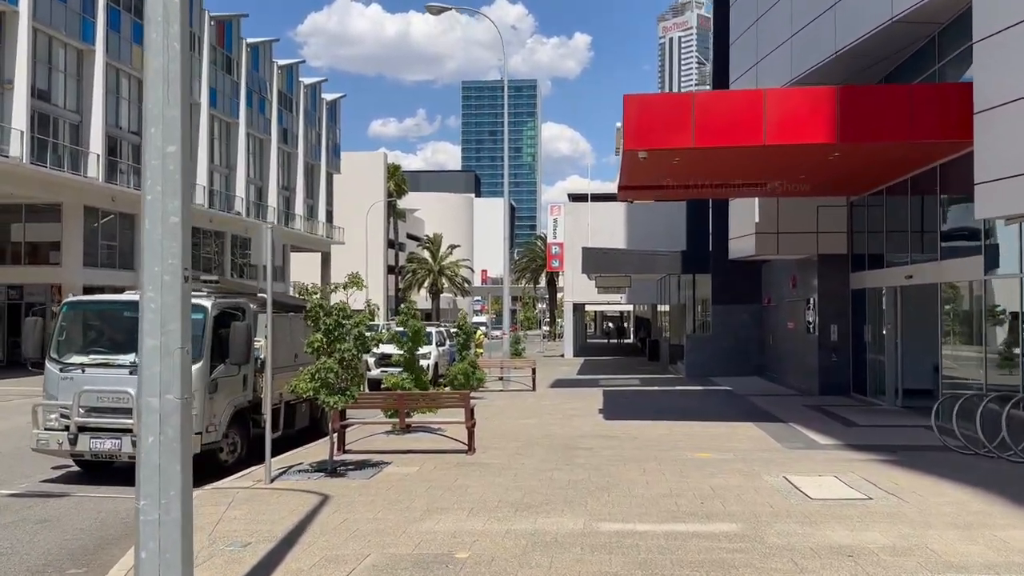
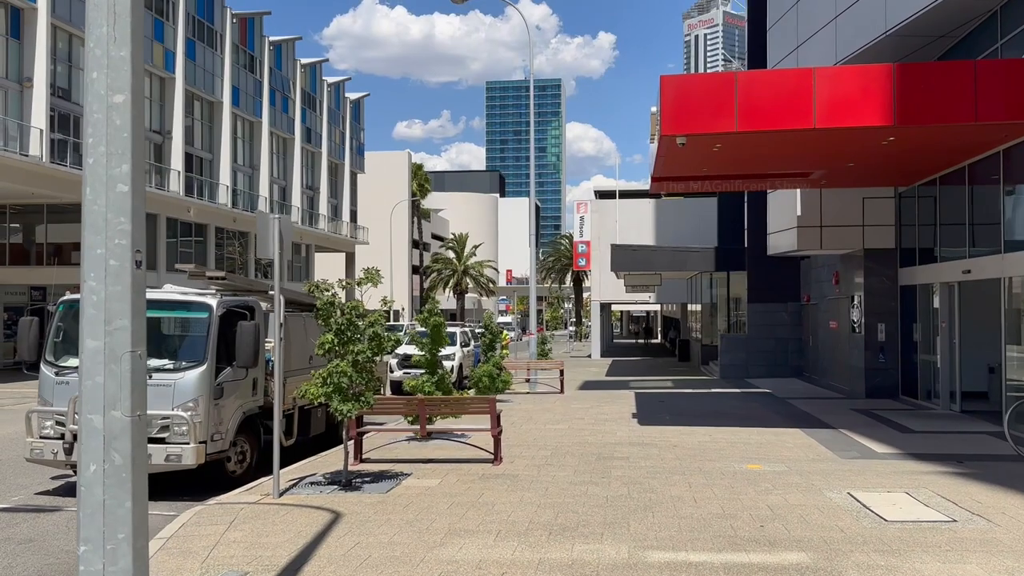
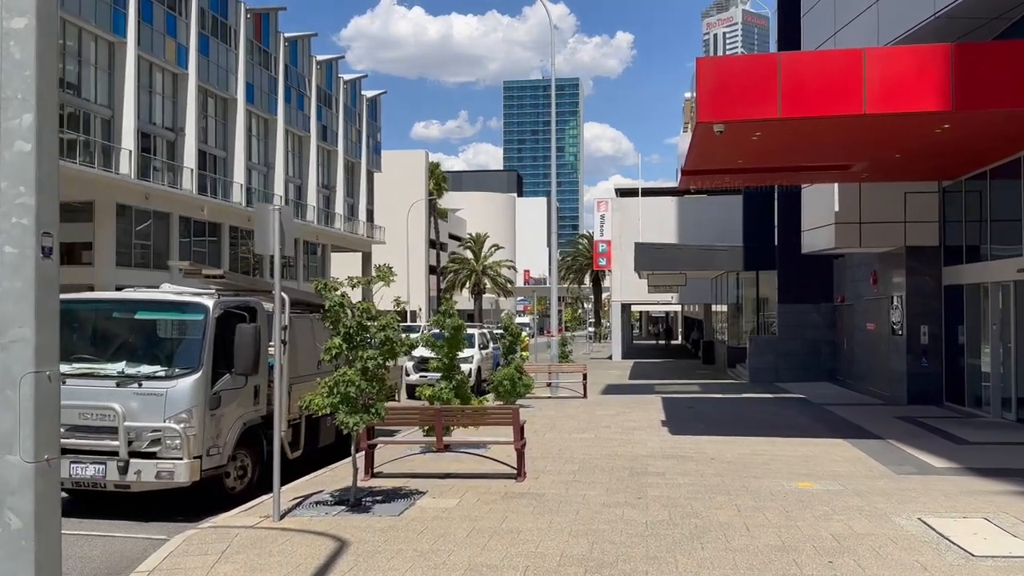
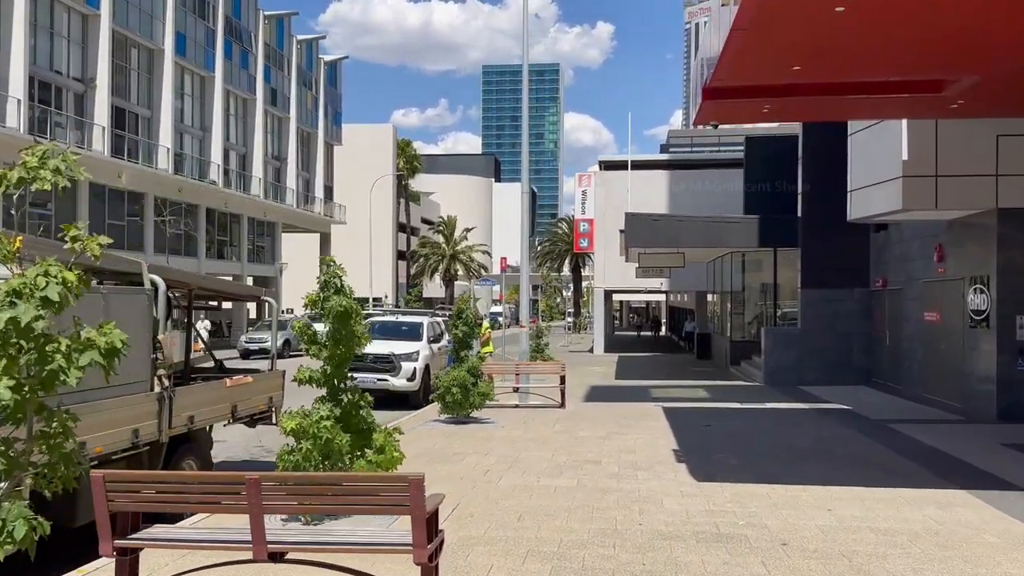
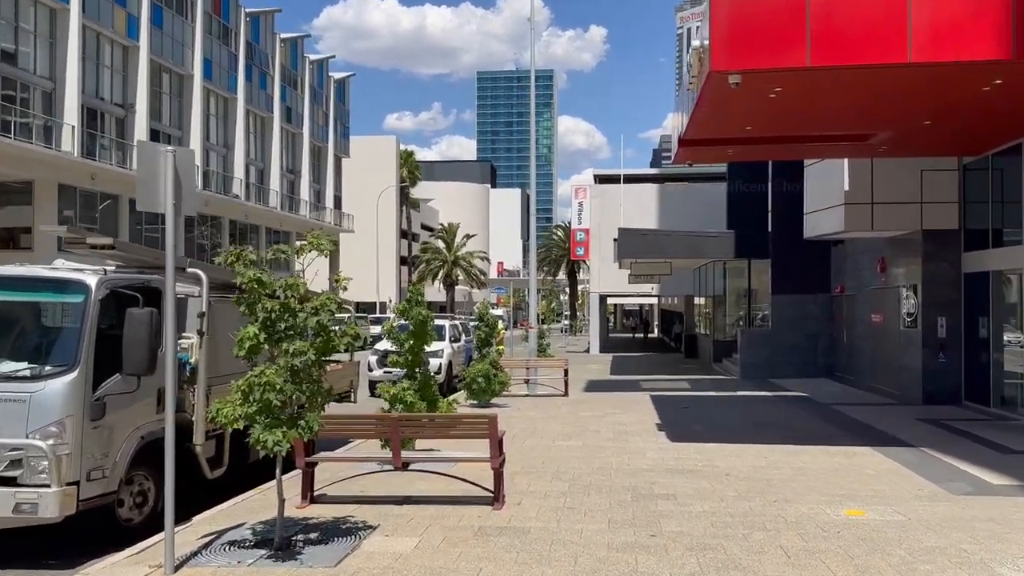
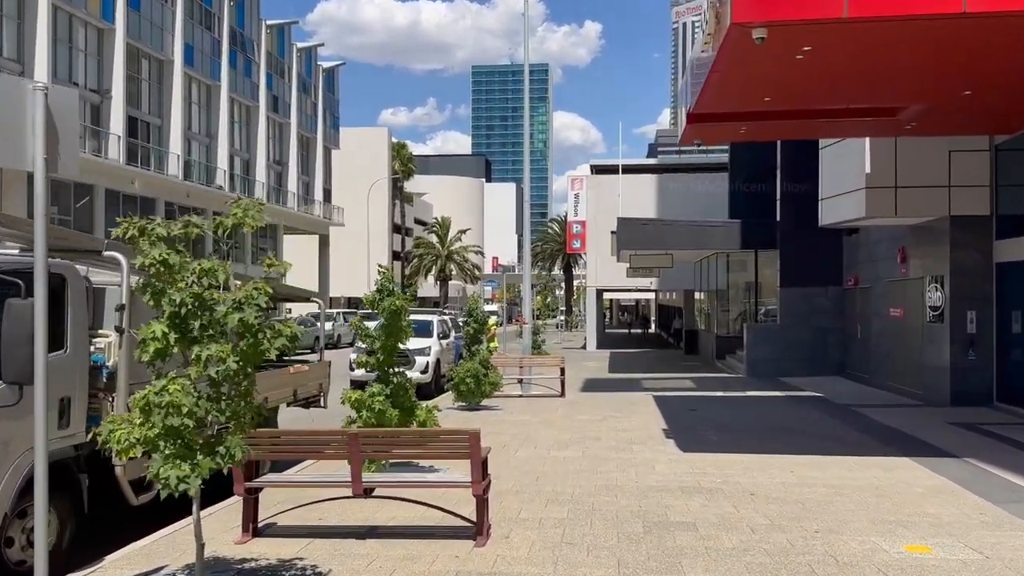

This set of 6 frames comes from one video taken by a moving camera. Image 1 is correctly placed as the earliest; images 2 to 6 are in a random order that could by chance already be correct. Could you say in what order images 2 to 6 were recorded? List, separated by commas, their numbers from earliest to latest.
2, 3, 5, 6, 4
